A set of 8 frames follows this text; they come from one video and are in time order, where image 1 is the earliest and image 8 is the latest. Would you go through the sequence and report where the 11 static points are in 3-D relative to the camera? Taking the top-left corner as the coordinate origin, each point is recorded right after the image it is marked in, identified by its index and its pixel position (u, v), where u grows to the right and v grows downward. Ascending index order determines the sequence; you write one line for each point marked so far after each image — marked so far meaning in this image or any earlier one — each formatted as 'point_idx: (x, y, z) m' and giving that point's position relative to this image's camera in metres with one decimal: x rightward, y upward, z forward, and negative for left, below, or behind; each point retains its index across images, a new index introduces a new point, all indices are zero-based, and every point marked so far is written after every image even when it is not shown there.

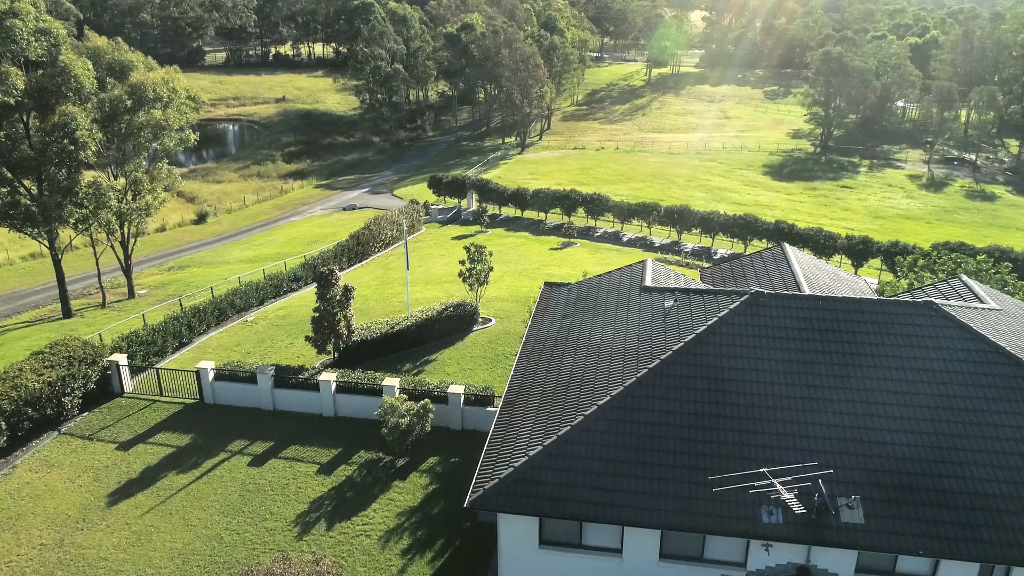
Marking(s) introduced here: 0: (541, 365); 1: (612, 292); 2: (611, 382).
0: (+0.6, -1.5, +15.7) m
1: (+2.3, -0.1, +17.7) m
2: (+1.7, -1.6, +13.9) m
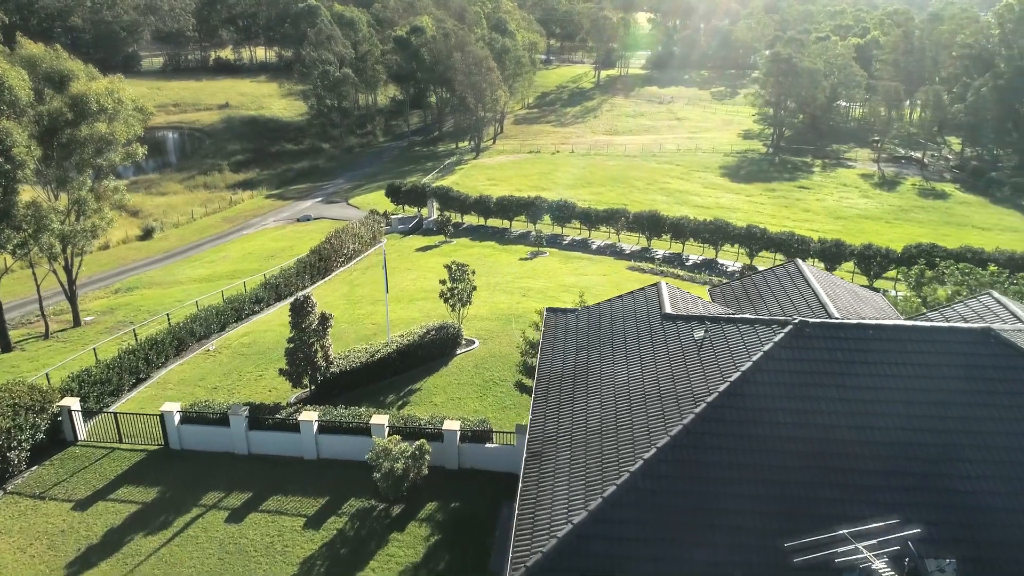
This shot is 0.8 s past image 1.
0: (+0.9, -2.1, +14.1) m
1: (+2.4, -0.7, +16.3) m
2: (+2.2, -2.2, +12.4) m
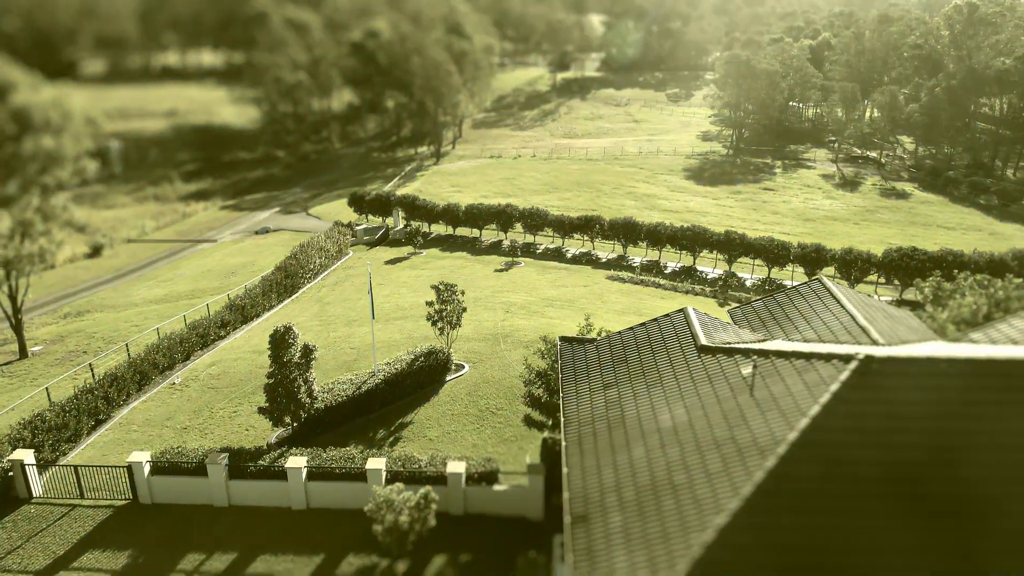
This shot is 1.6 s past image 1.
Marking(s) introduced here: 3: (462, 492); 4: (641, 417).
0: (+1.4, -2.7, +12.5) m
1: (+2.8, -1.3, +14.8) m
2: (+2.8, -2.7, +10.9) m
3: (-1.1, -4.6, +17.8) m
4: (+2.2, -2.1, +13.2) m
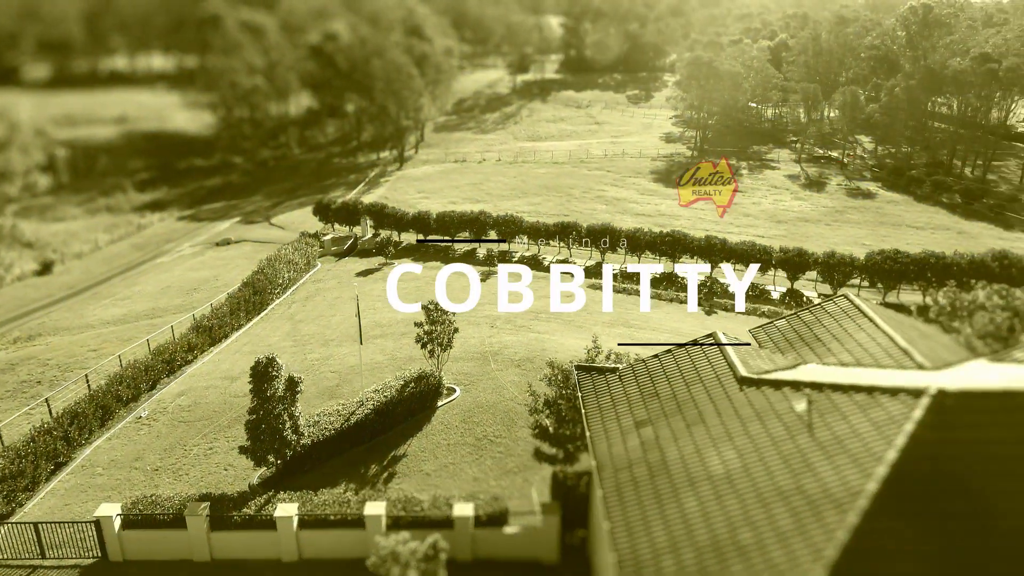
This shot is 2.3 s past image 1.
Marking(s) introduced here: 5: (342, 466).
0: (+1.9, -3.1, +11.2) m
1: (+3.1, -1.7, +13.5) m
2: (+3.4, -3.2, +9.7) m
3: (-0.8, -5.1, +16.3) m
4: (+2.6, -2.6, +11.9) m
5: (-4.2, -4.5, +19.9) m
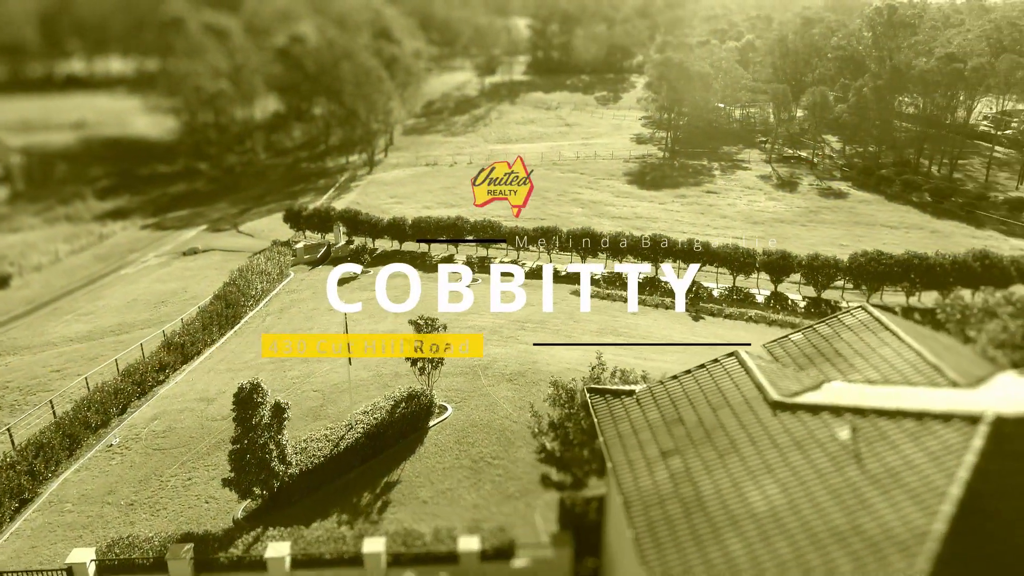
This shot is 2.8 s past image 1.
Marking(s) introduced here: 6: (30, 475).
0: (+2.3, -3.4, +10.3) m
1: (+3.4, -2.0, +12.6) m
2: (+3.8, -3.4, +8.8) m
3: (-0.7, -5.4, +15.3) m
4: (+2.9, -2.9, +10.9) m
5: (-4.2, -4.9, +18.7) m
6: (-11.5, -4.4, +18.9) m
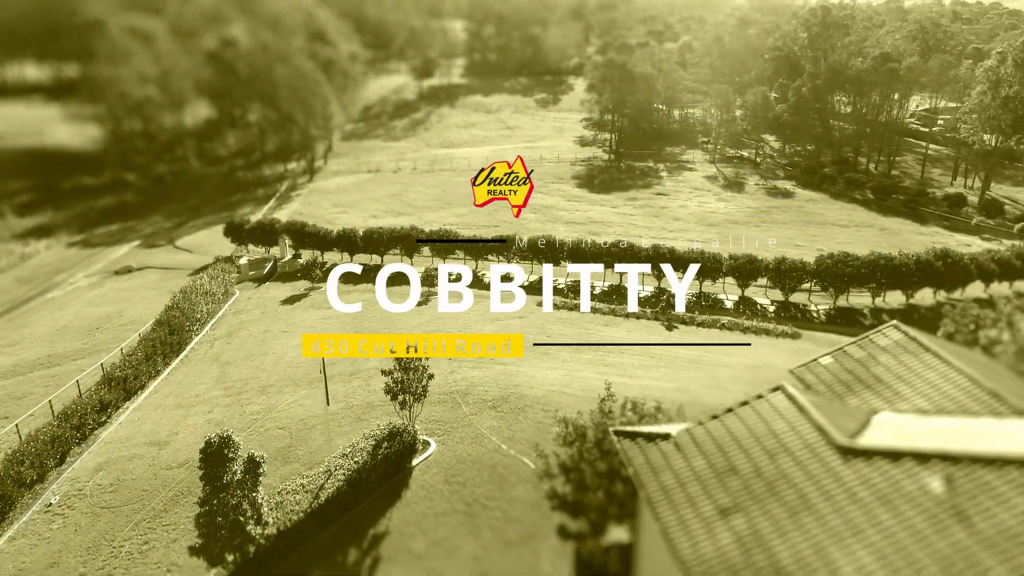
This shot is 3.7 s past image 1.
0: (+3.0, -3.9, +8.7) m
1: (+3.8, -2.4, +11.2) m
2: (+4.6, -3.8, +7.4) m
3: (-0.3, -6.0, +13.5) m
4: (+3.5, -3.3, +9.4) m
5: (-4.1, -5.6, +16.6) m
6: (-11.4, -5.3, +16.2) m
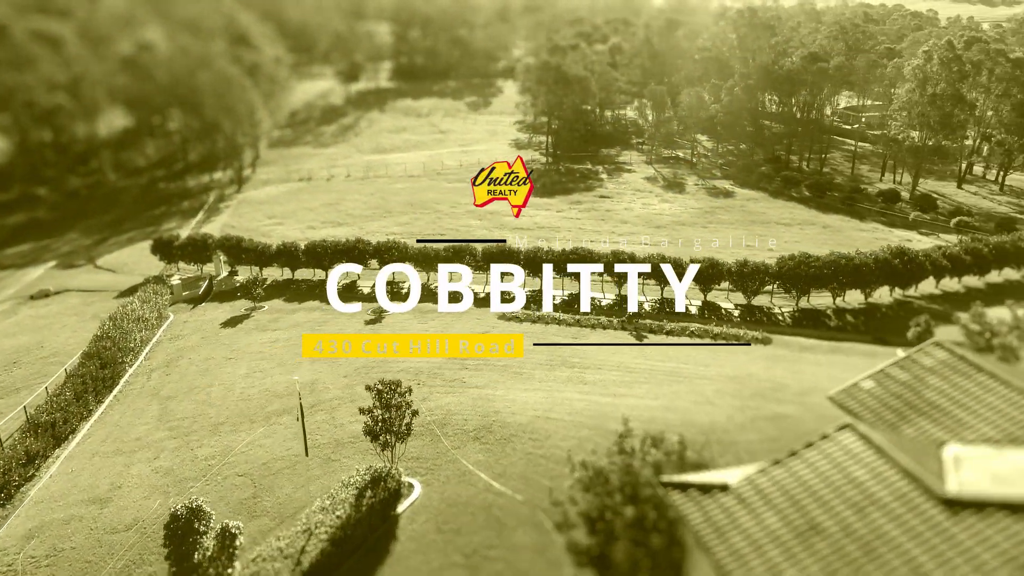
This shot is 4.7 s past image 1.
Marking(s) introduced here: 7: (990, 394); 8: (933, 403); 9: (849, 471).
0: (+3.8, -4.3, +7.2) m
1: (+4.4, -2.8, +9.7) m
2: (+5.5, -4.1, +6.0) m
3: (+0.2, -6.5, +11.6) m
4: (+4.3, -3.6, +8.0) m
5: (-3.9, -6.2, +14.4) m
6: (-11.1, -6.2, +13.4) m
7: (+7.6, -1.7, +12.6) m
8: (+6.9, -1.9, +12.9) m
9: (+4.5, -2.4, +10.5) m
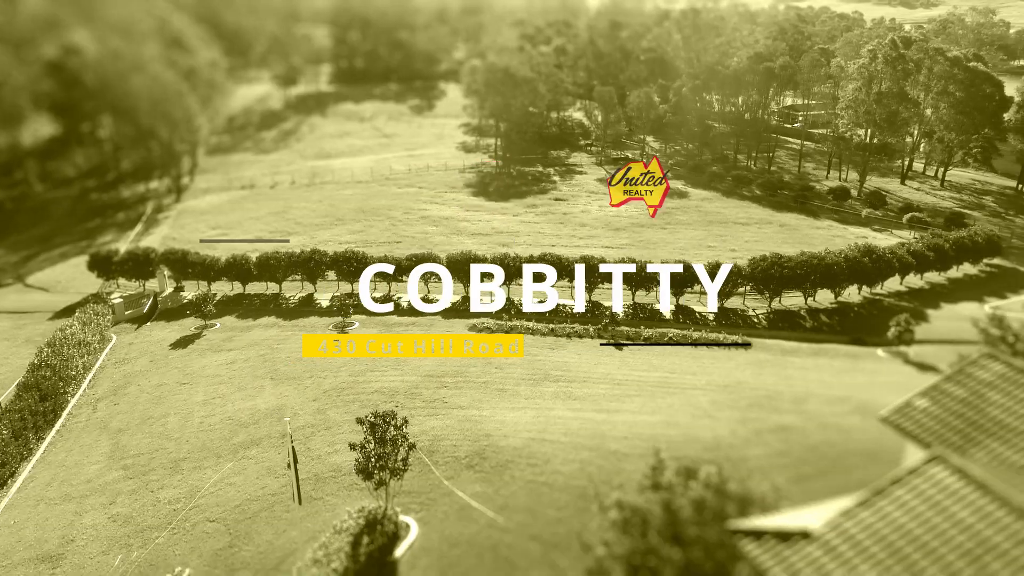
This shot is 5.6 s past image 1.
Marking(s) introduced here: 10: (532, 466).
0: (+4.8, -4.5, +5.9) m
1: (+5.1, -3.0, +8.5) m
2: (+6.6, -4.3, +4.8) m
3: (+0.9, -6.8, +10.1) m
4: (+5.2, -3.8, +6.7) m
5: (-3.4, -6.6, +12.5) m
6: (-10.5, -6.8, +11.0) m
7: (+8.1, -1.8, +11.6) m
8: (+7.3, -2.0, +11.9) m
9: (+5.1, -2.6, +9.3) m
10: (+0.5, -4.3, +19.1) m
